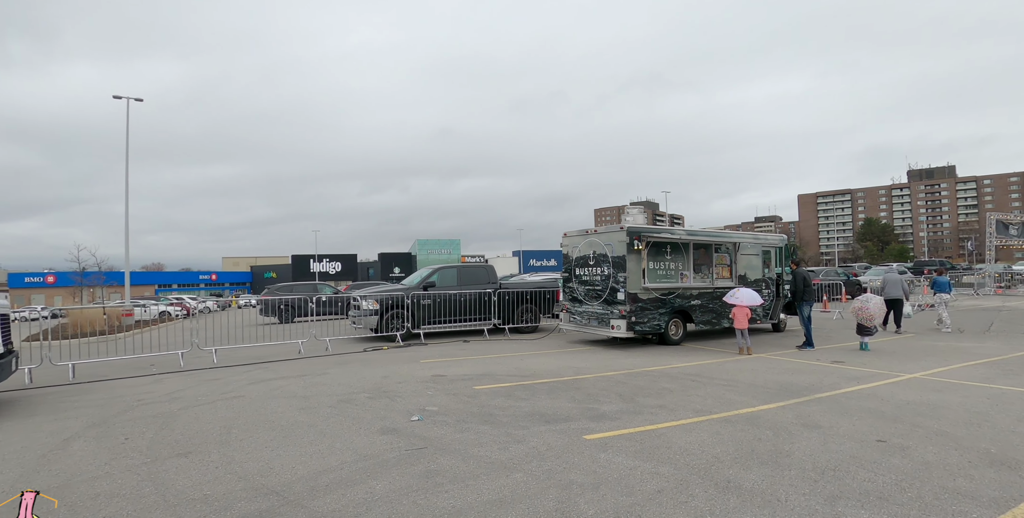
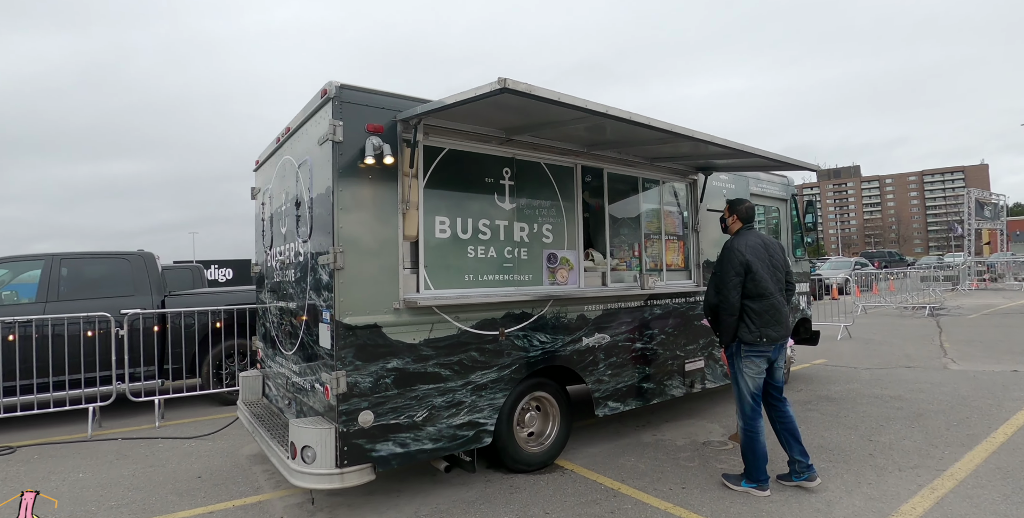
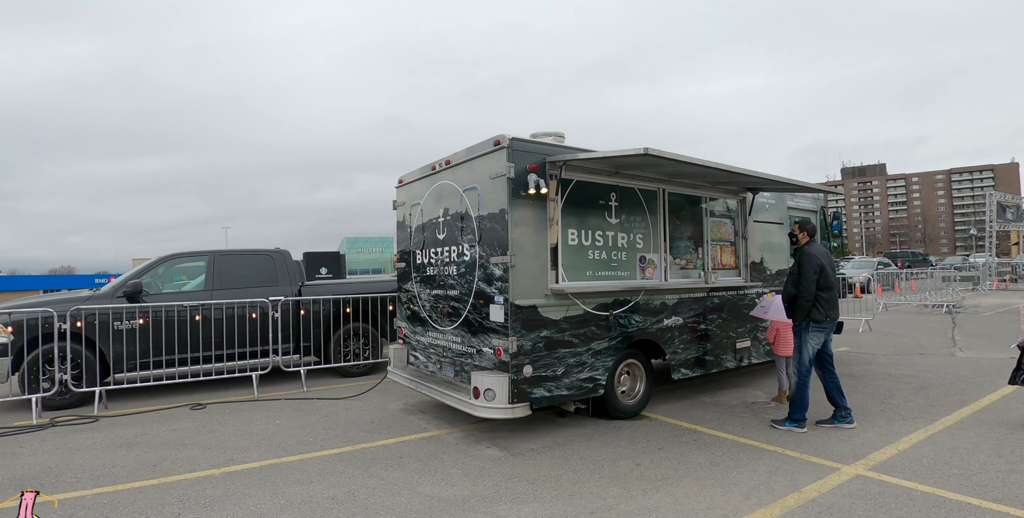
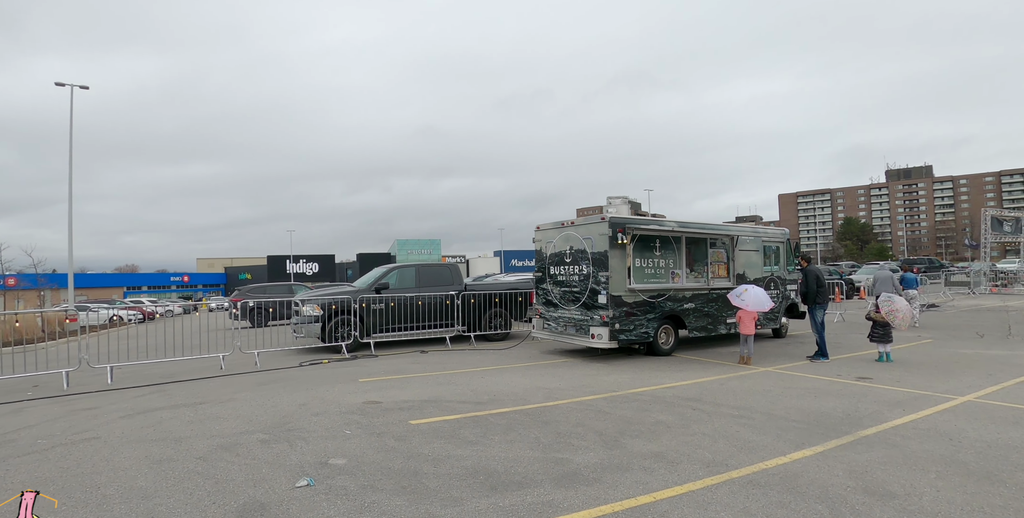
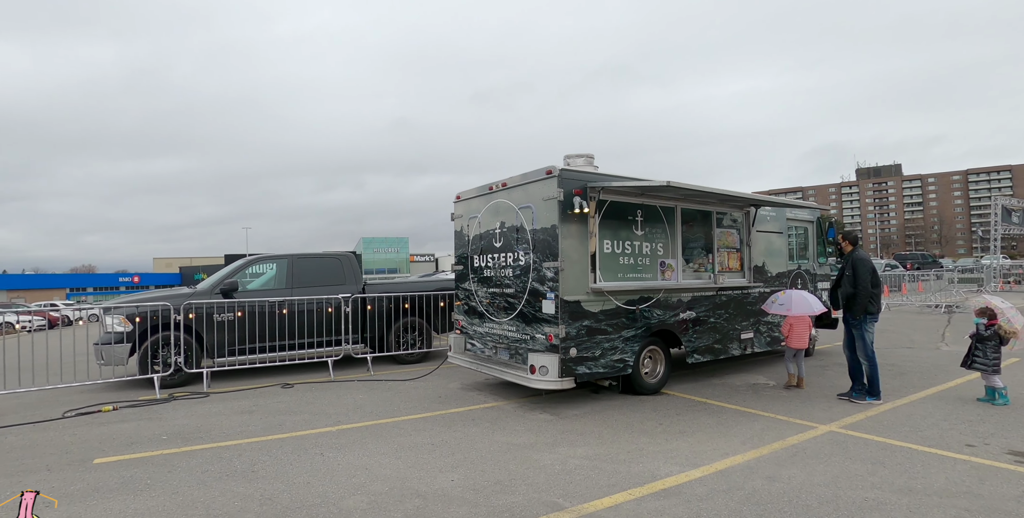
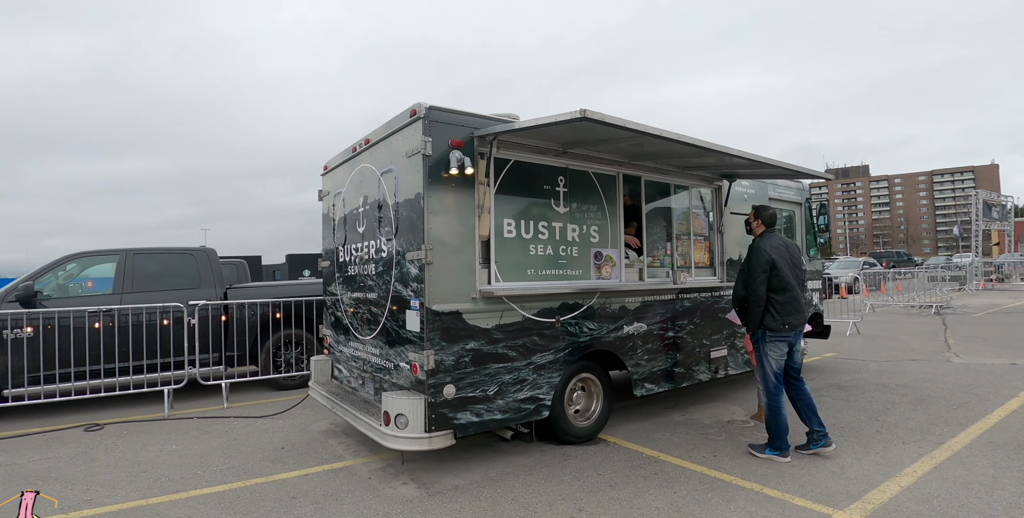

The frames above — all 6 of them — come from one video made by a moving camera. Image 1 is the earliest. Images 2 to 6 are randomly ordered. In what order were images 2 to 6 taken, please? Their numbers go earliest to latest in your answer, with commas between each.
4, 5, 3, 6, 2
